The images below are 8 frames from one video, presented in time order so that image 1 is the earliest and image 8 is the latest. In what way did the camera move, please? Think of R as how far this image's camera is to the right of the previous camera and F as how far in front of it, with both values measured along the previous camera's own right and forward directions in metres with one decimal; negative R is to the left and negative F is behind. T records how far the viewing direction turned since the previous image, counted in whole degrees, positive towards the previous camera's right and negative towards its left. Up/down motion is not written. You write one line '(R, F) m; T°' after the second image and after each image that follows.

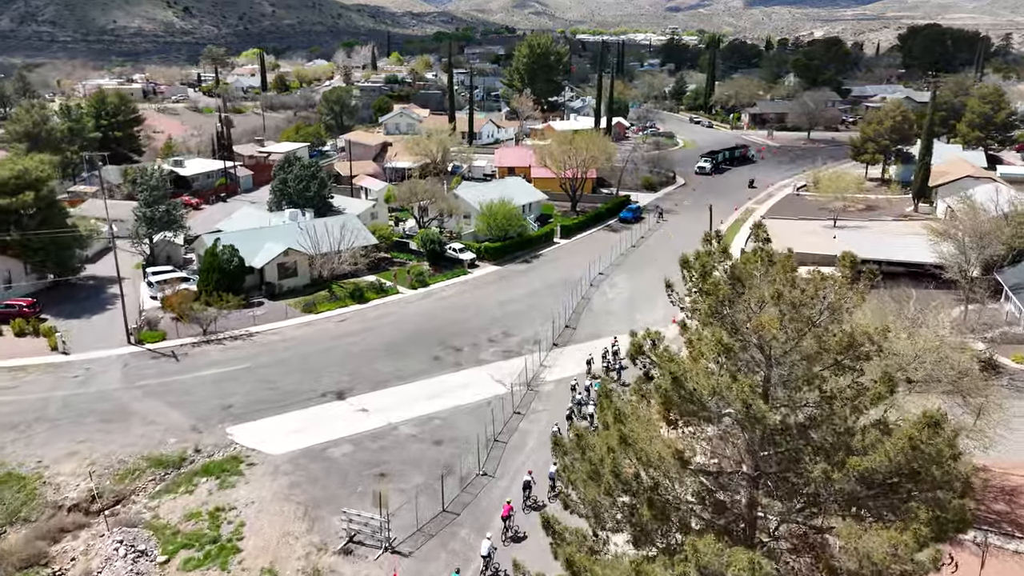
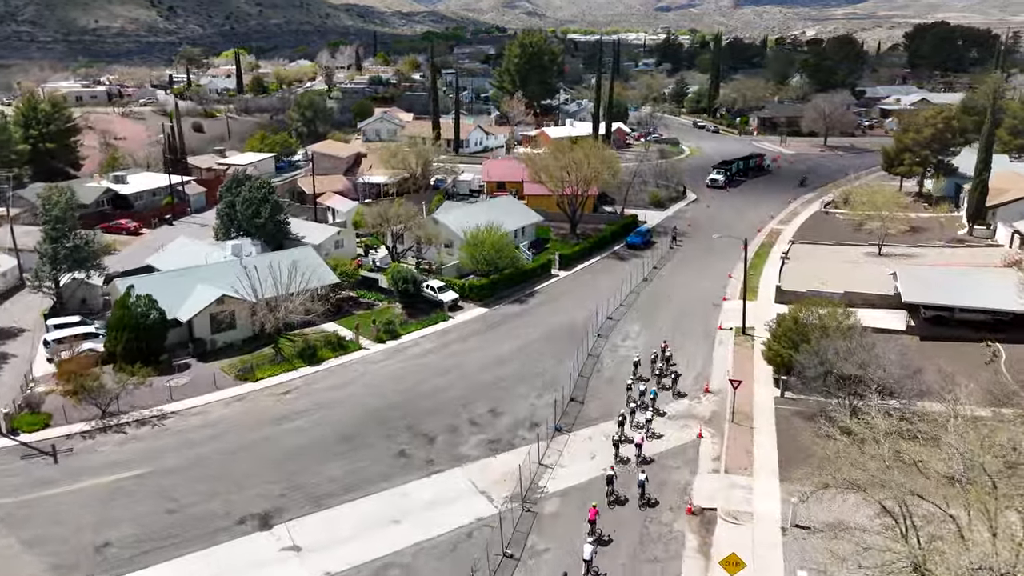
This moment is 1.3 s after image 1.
(+0.1, +9.5) m; +1°
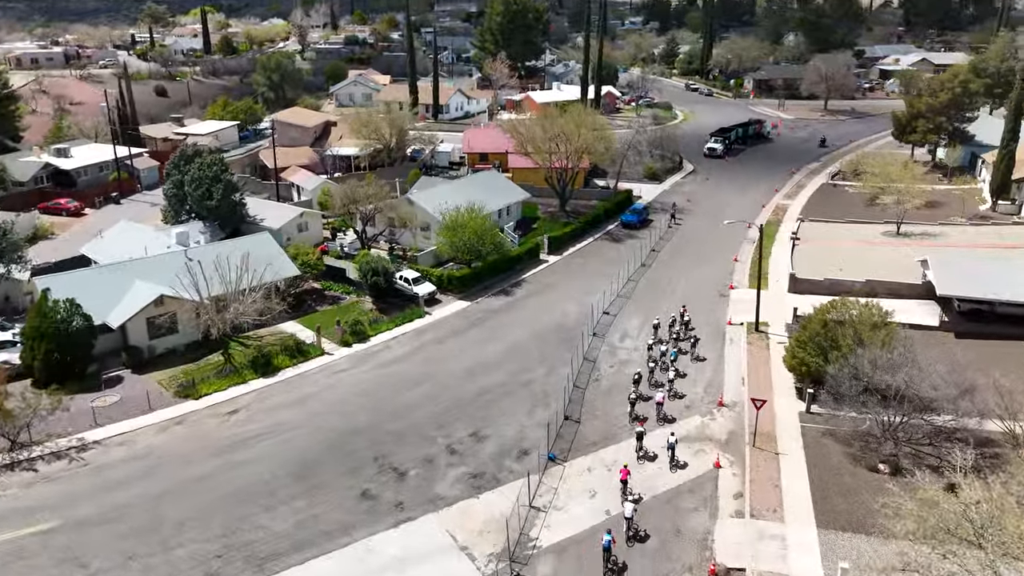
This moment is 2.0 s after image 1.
(0.0, +5.1) m; +1°
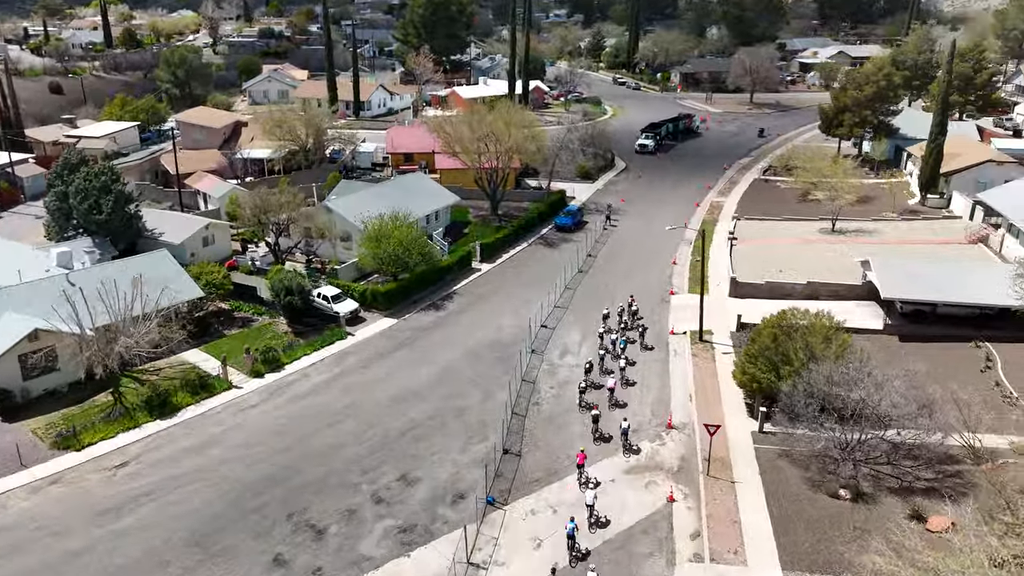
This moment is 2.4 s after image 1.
(+0.2, +2.9) m; +5°
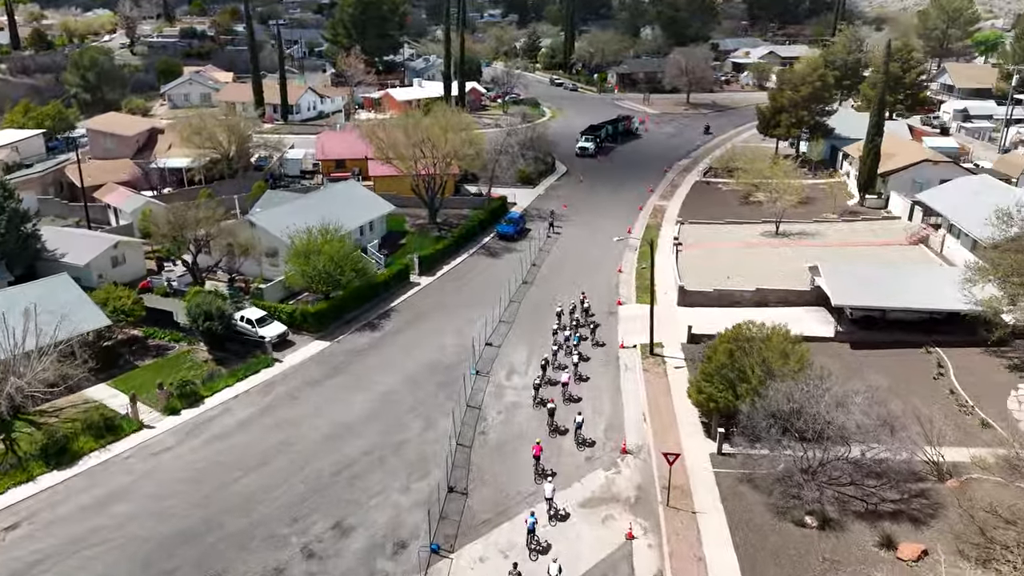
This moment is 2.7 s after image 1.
(+0.1, +2.1) m; +5°
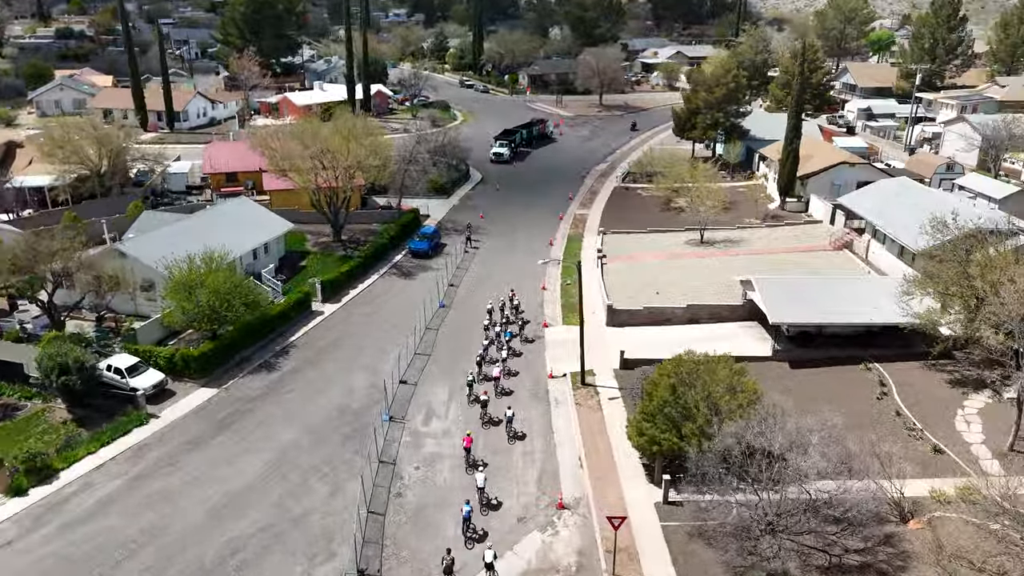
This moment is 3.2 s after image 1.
(+0.2, +3.5) m; +7°
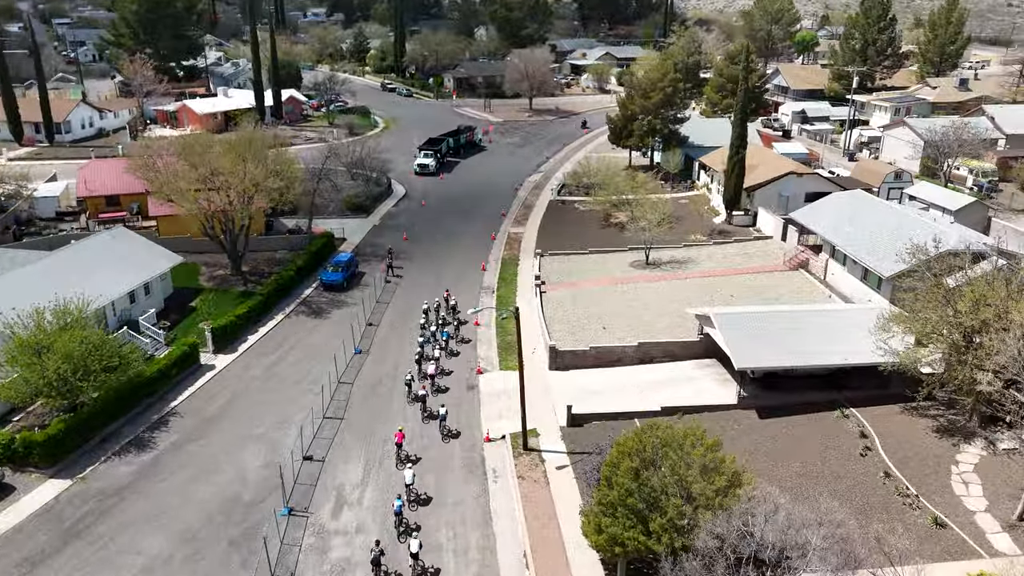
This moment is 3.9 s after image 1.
(+0.4, +4.9) m; +5°
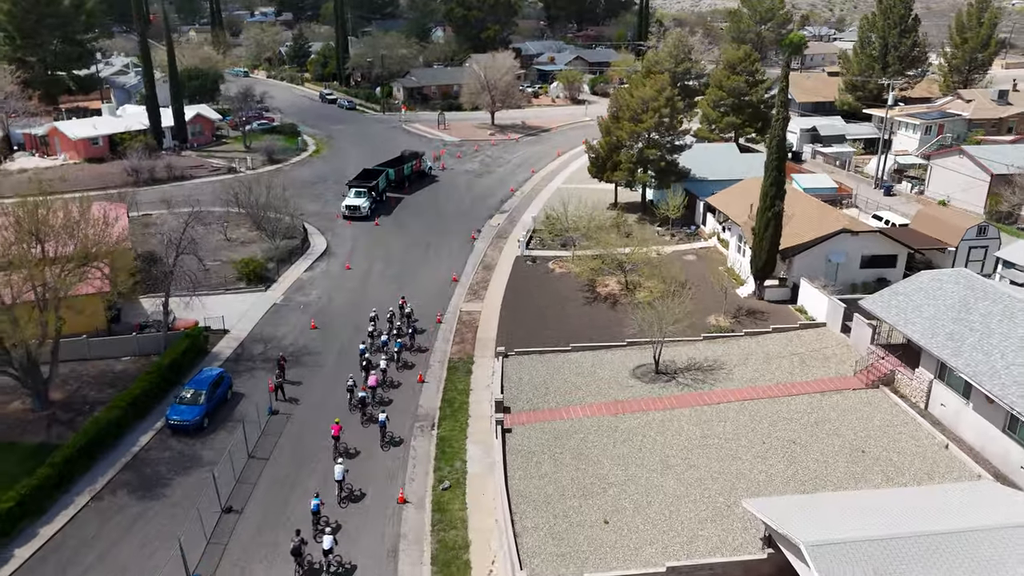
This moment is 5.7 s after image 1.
(+0.9, +13.2) m; +2°
